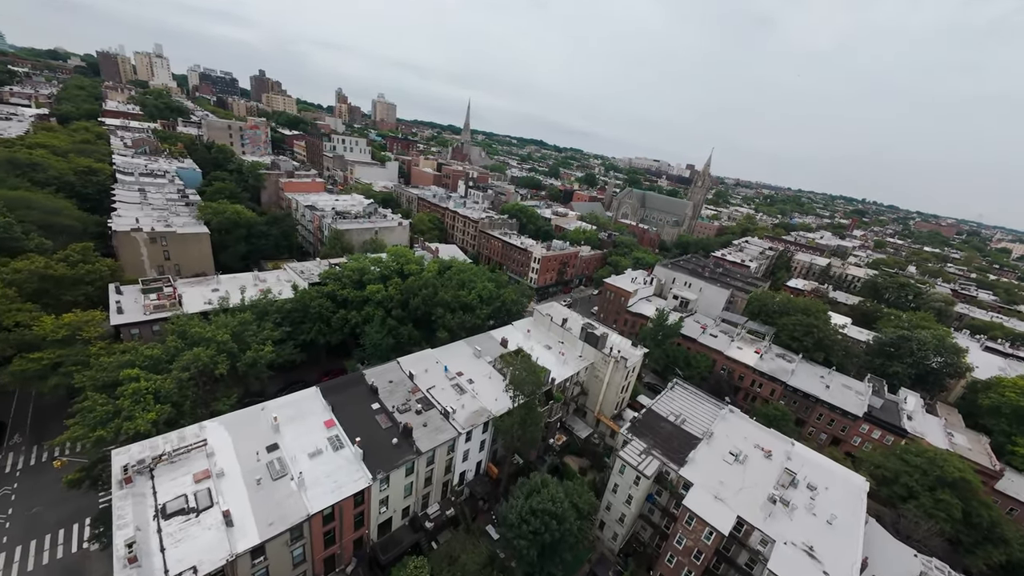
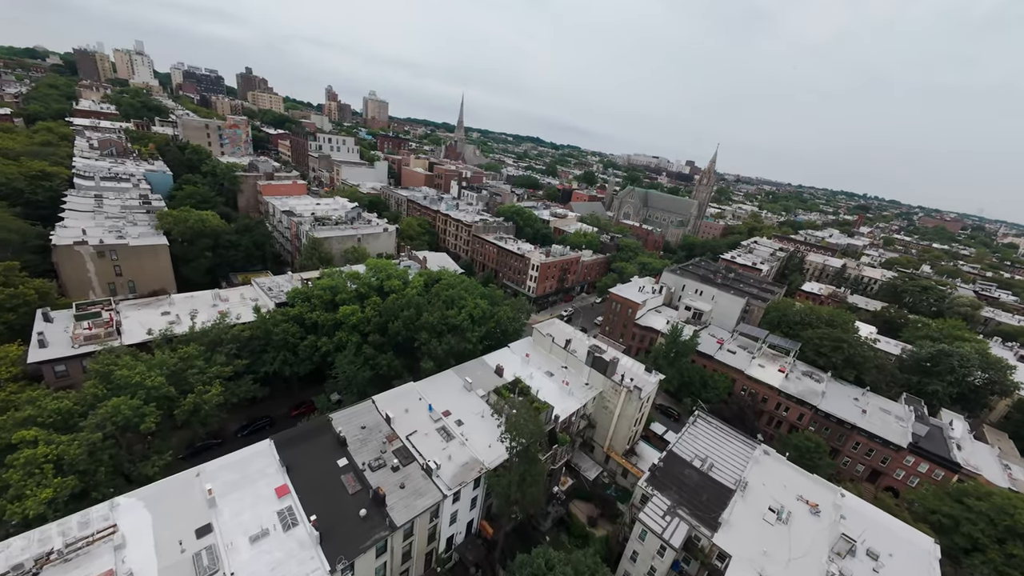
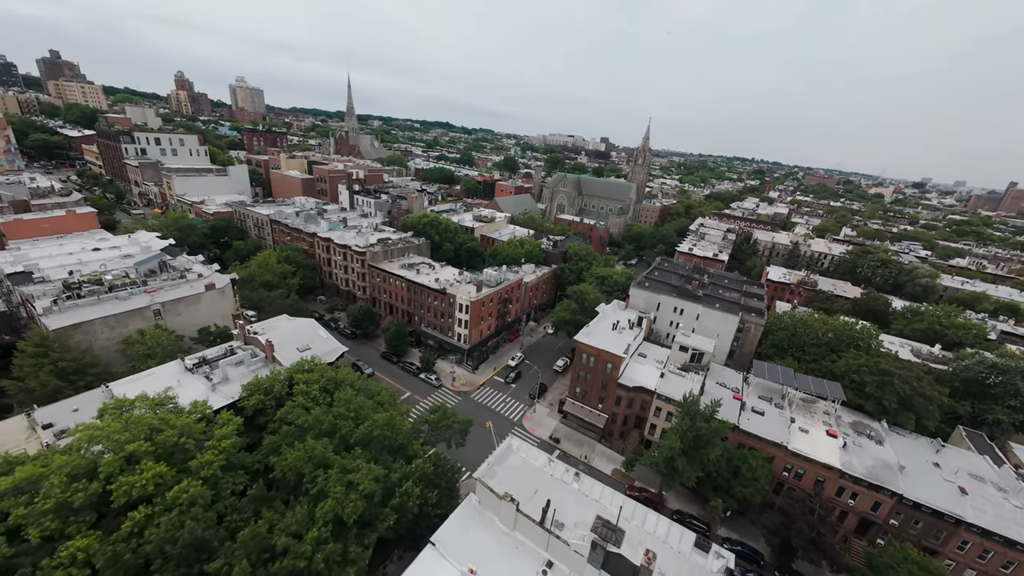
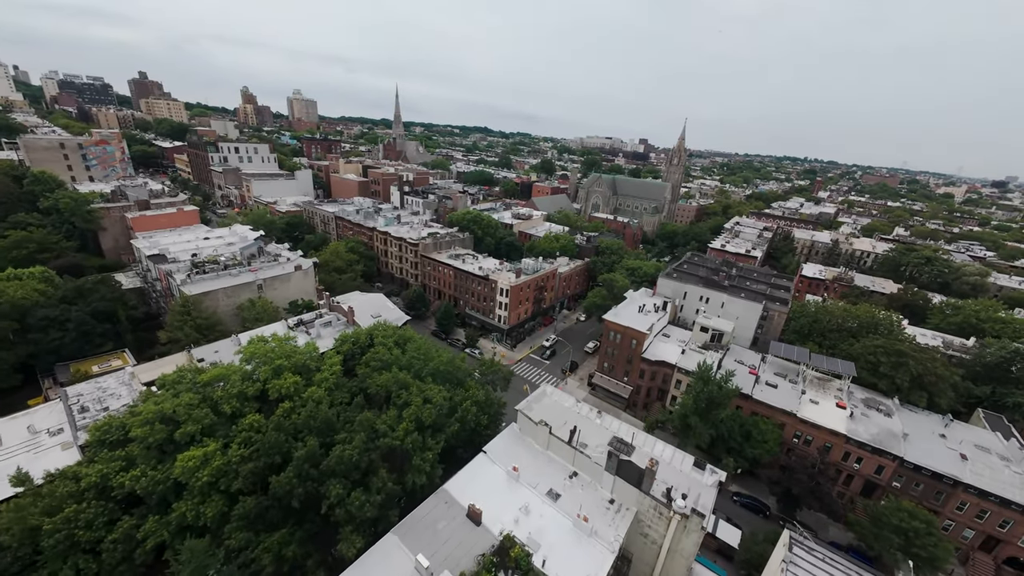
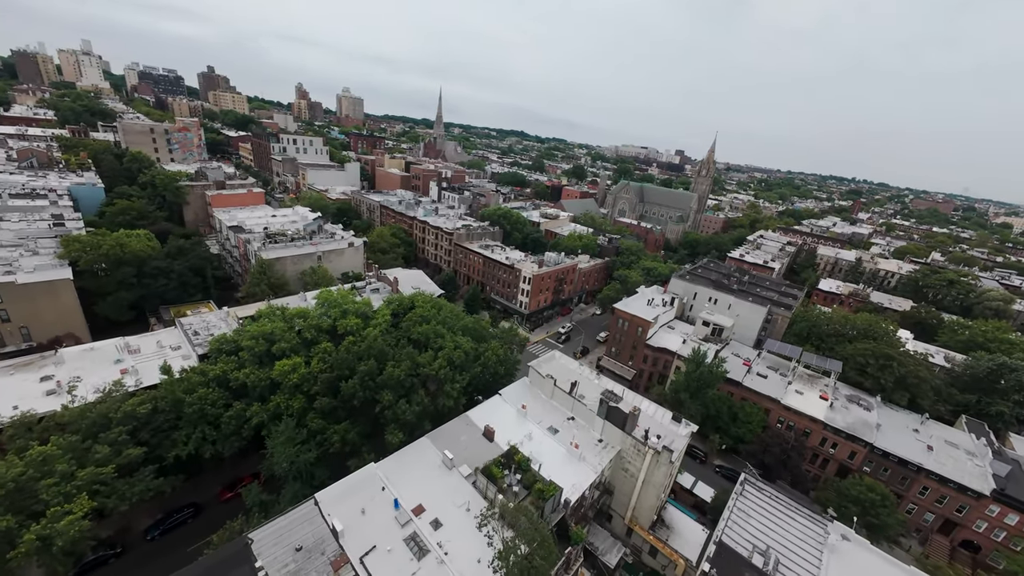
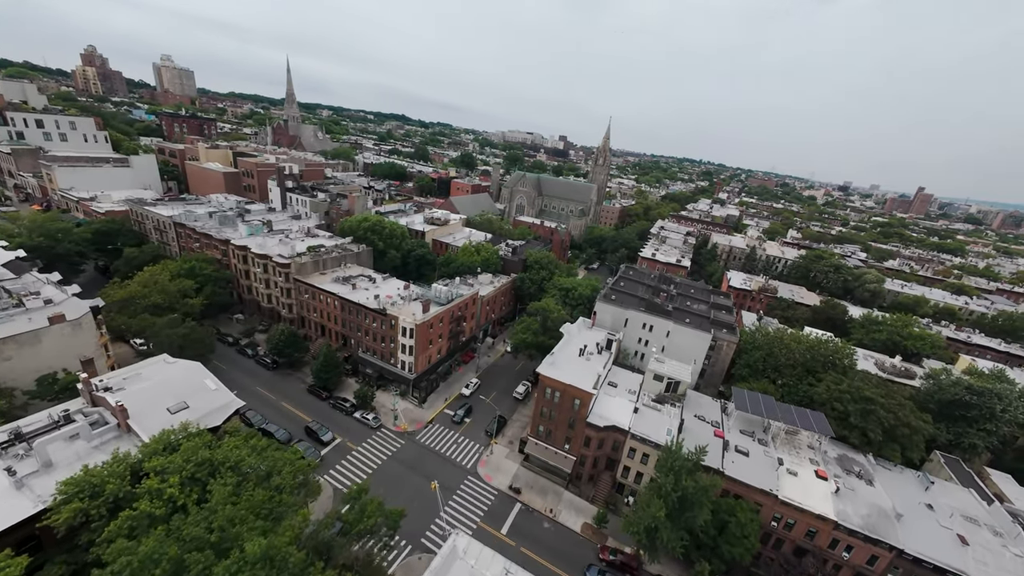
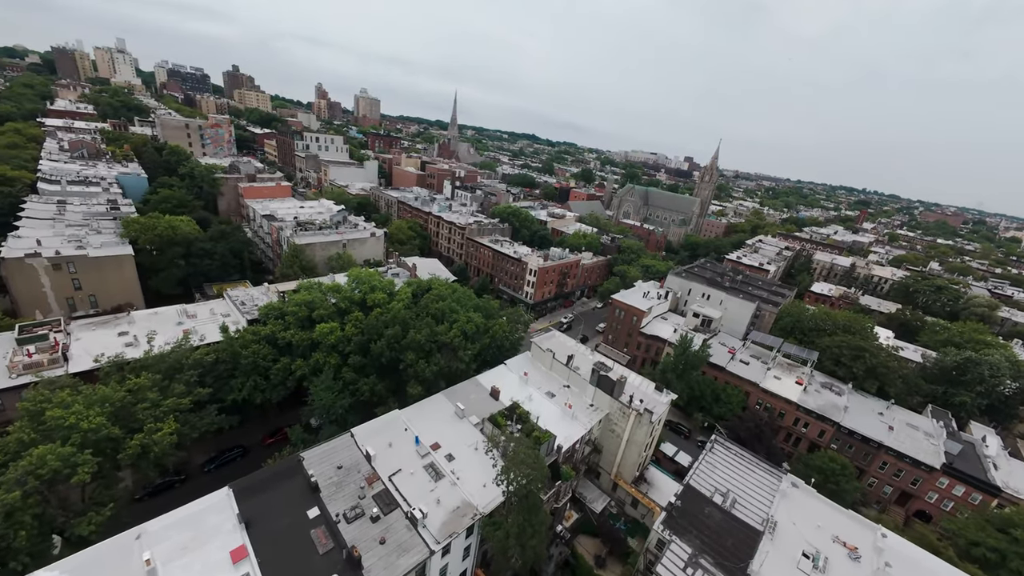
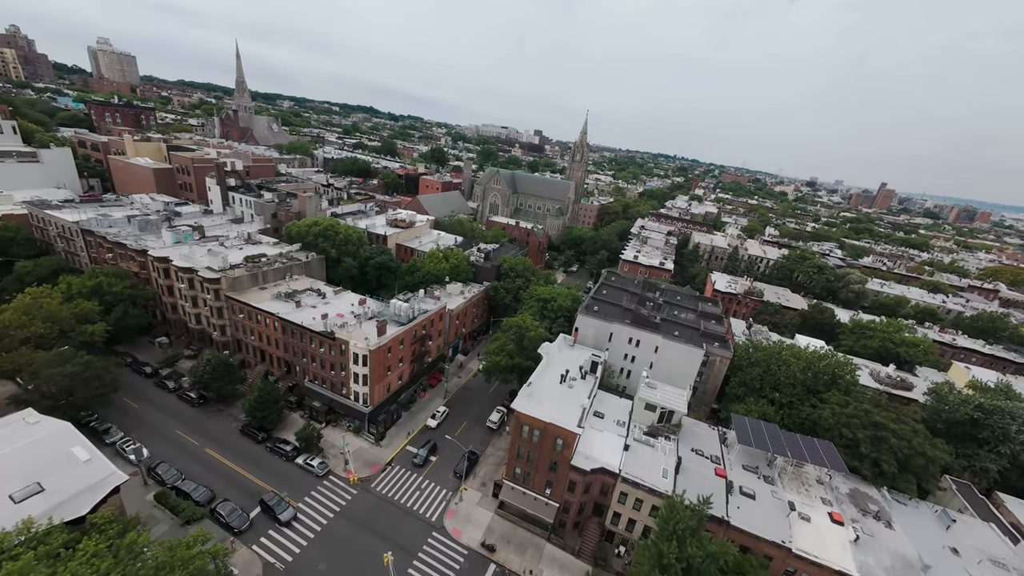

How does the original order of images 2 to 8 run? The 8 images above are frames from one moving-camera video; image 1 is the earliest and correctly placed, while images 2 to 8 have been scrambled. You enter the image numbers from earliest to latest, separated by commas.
2, 7, 5, 4, 3, 6, 8
